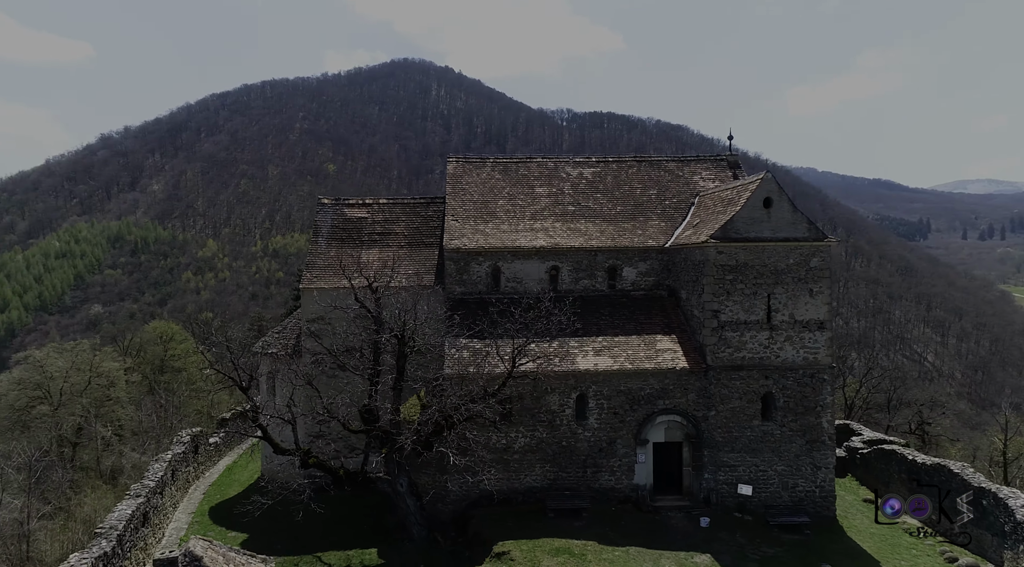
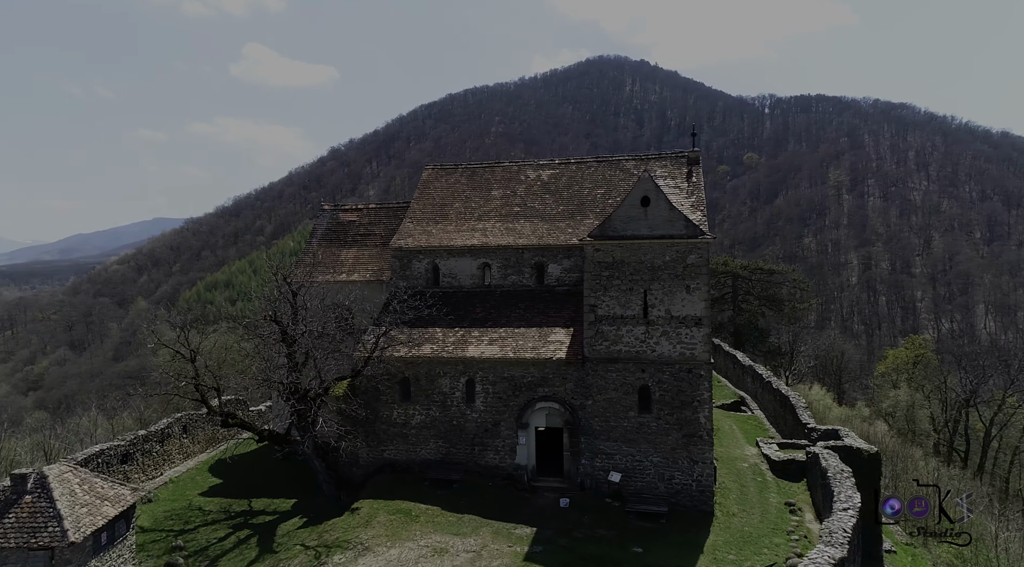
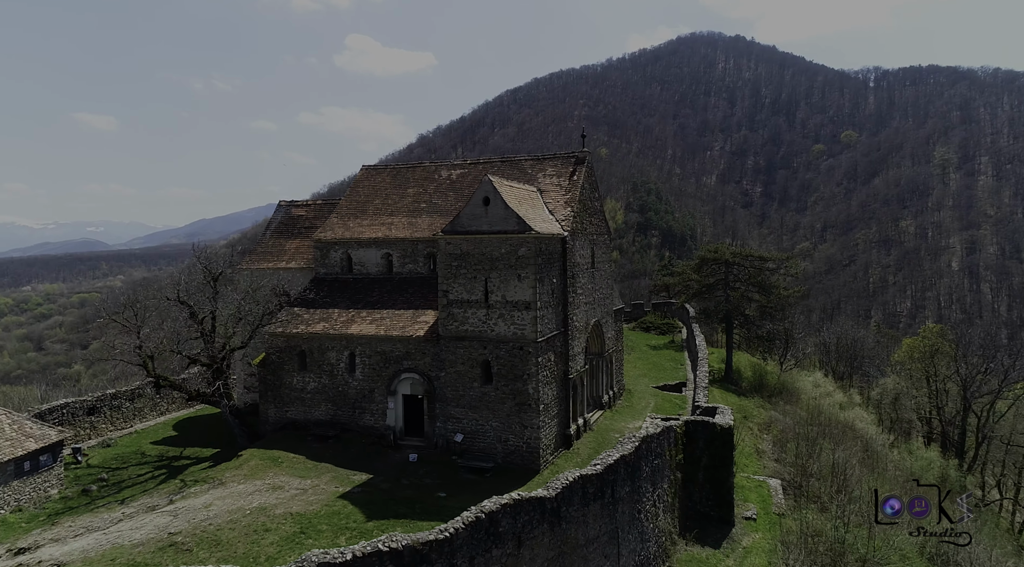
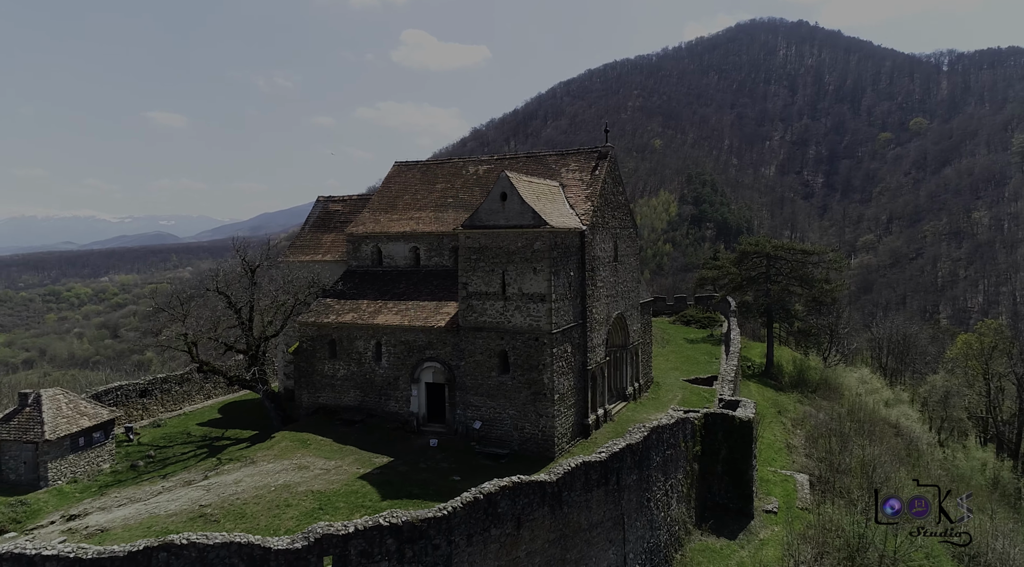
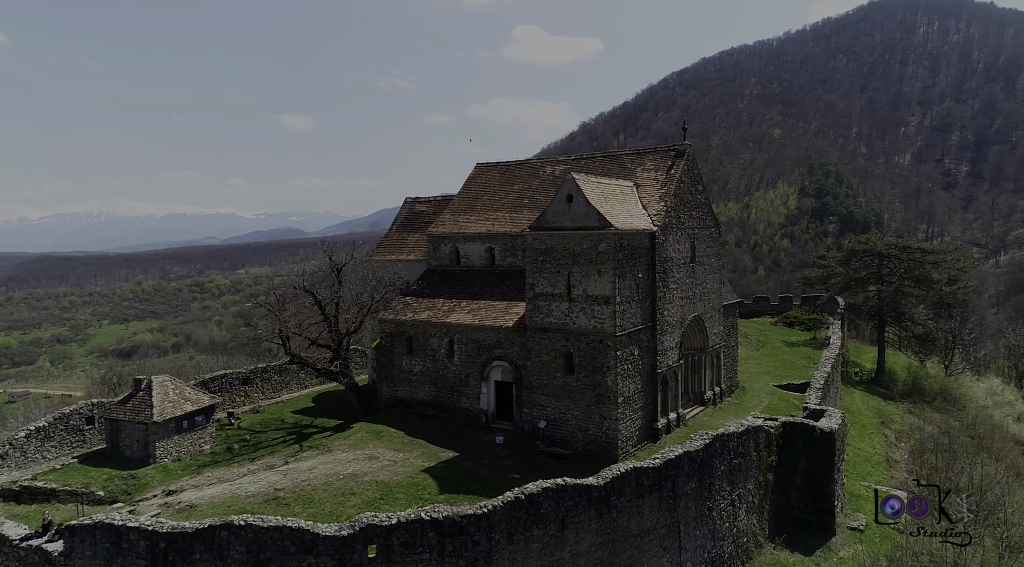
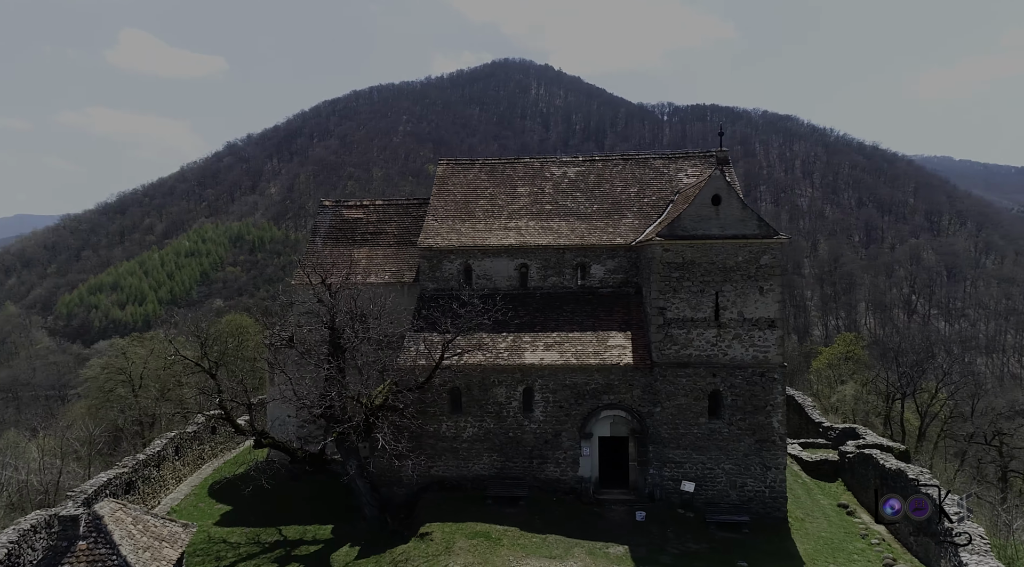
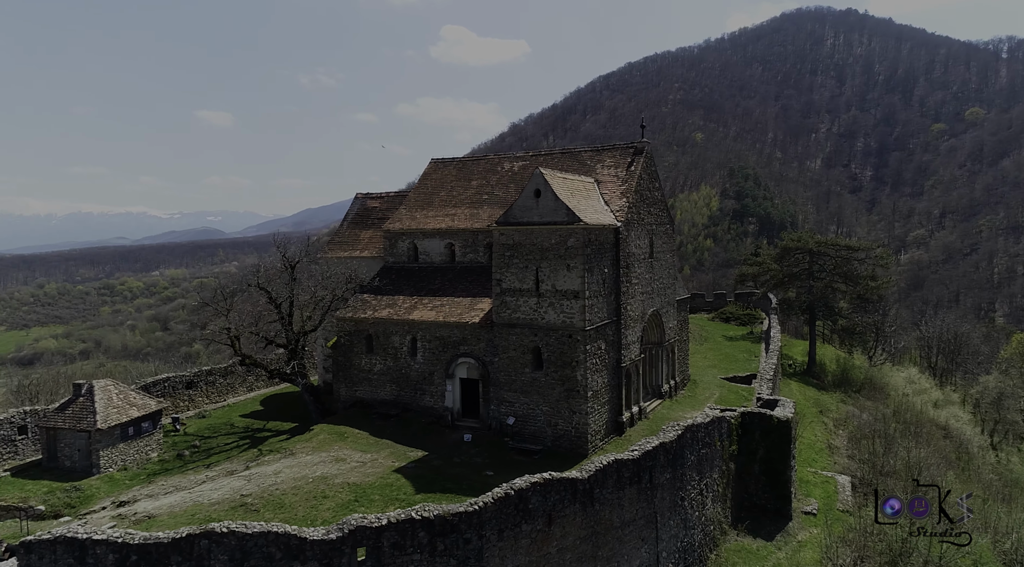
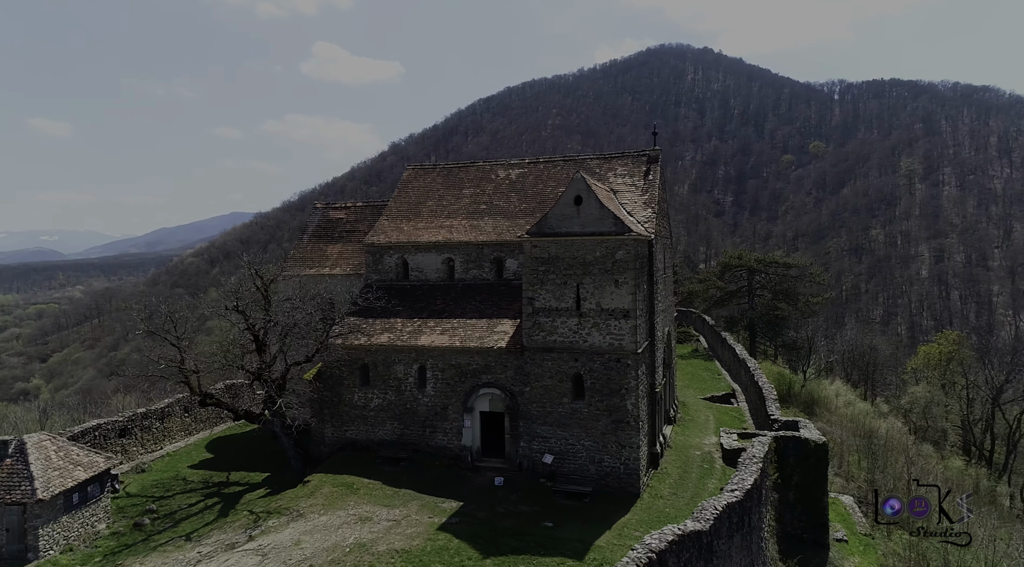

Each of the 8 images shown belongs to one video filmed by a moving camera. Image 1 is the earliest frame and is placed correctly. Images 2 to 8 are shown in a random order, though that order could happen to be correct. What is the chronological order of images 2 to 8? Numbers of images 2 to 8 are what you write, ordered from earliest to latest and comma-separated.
6, 2, 8, 3, 4, 7, 5
